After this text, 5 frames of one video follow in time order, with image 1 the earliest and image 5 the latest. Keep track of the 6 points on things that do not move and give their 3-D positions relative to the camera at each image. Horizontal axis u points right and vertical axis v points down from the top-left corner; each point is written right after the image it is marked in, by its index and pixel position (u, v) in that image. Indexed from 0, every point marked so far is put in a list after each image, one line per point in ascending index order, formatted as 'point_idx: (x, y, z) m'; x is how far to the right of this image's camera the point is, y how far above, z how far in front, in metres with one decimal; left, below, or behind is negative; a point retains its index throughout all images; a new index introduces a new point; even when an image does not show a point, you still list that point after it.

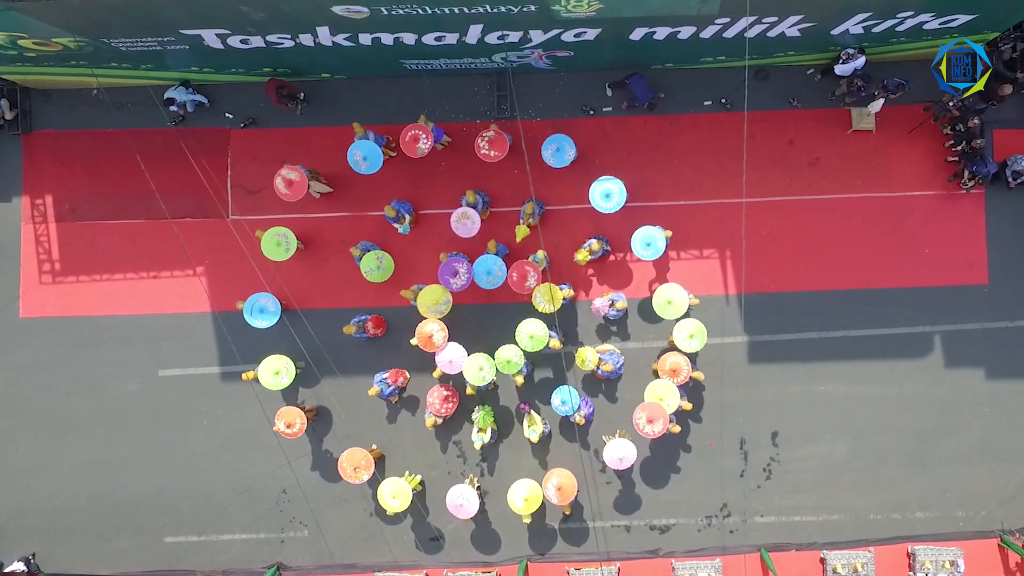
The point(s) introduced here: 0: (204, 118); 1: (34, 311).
0: (-6.4, +3.5, +11.6) m
1: (-9.9, -0.5, +11.6) m
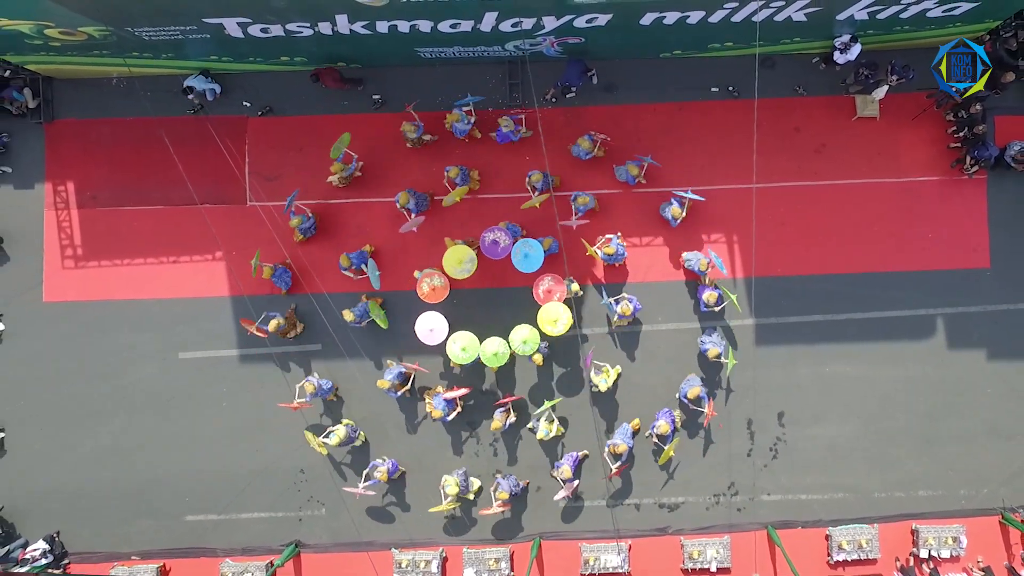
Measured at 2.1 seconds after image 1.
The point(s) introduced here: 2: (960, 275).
0: (-6.1, +3.8, +11.9) m
1: (-9.6, -0.2, +11.8) m
2: (+9.3, +0.3, +11.7) m
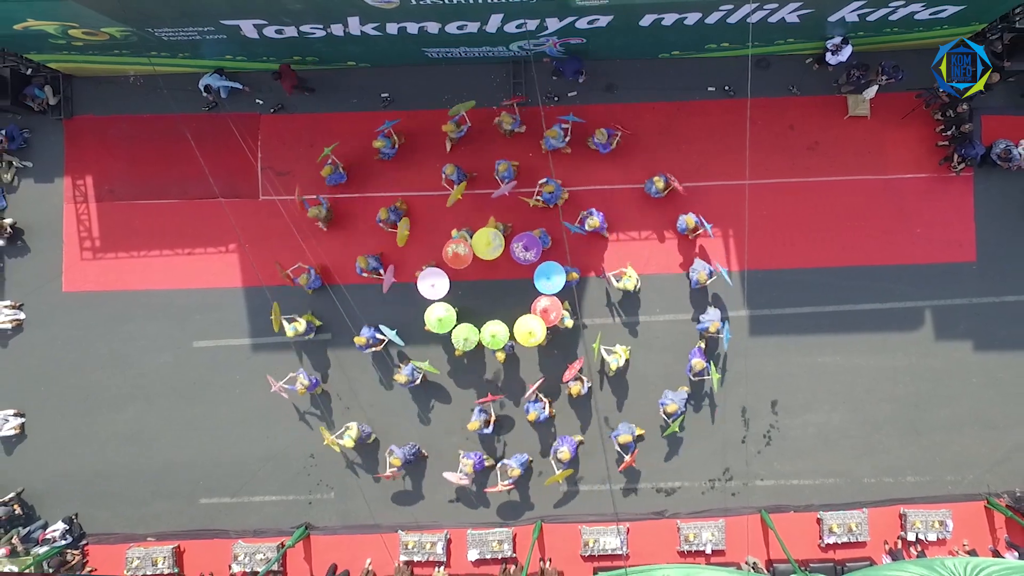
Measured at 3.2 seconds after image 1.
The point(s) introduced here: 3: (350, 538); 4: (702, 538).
0: (-6.0, +4.0, +12.3) m
1: (-9.6, 0.0, +12.3) m
2: (+9.4, +0.4, +12.1) m
3: (-3.5, -5.4, +12.2) m
4: (+4.0, -5.3, +11.8) m
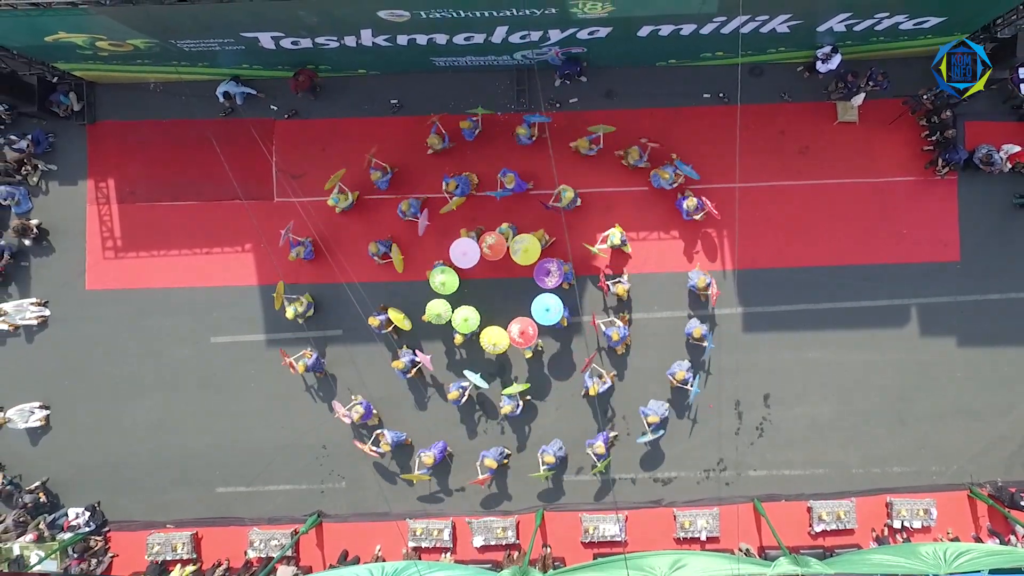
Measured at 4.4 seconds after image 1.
0: (-6.0, +4.1, +12.8) m
1: (-9.5, +0.1, +12.8) m
2: (+9.5, +0.5, +12.6) m
3: (-3.4, -5.4, +12.7) m
4: (+4.1, -5.2, +12.3) m
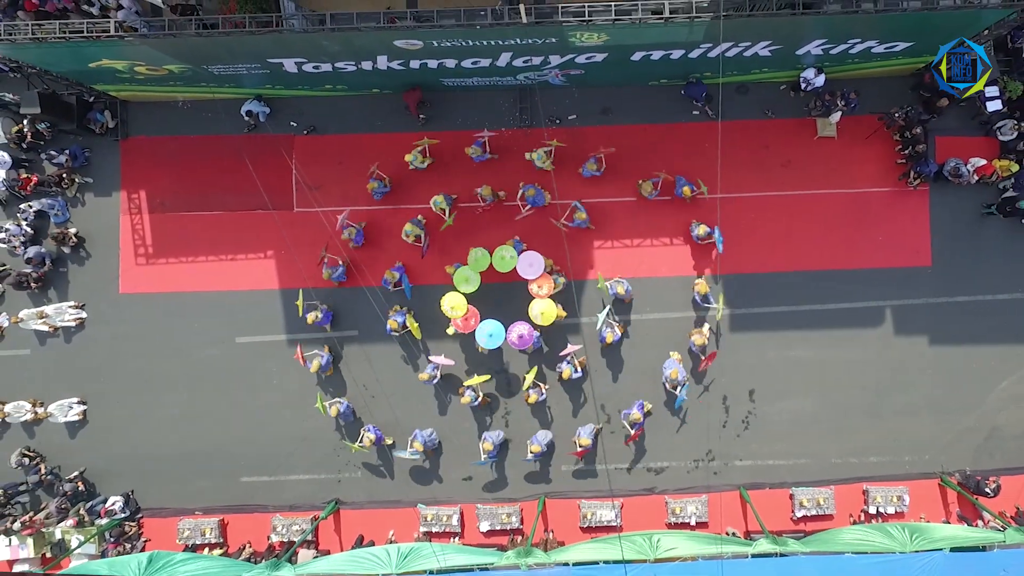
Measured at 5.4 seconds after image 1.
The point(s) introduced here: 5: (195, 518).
0: (-5.9, +4.0, +13.8) m
1: (-9.4, 0.0, +13.8) m
2: (+9.6, +0.4, +13.6) m
3: (-3.4, -5.5, +13.7) m
4: (+4.2, -5.3, +13.3) m
5: (-7.7, -5.6, +13.6) m
